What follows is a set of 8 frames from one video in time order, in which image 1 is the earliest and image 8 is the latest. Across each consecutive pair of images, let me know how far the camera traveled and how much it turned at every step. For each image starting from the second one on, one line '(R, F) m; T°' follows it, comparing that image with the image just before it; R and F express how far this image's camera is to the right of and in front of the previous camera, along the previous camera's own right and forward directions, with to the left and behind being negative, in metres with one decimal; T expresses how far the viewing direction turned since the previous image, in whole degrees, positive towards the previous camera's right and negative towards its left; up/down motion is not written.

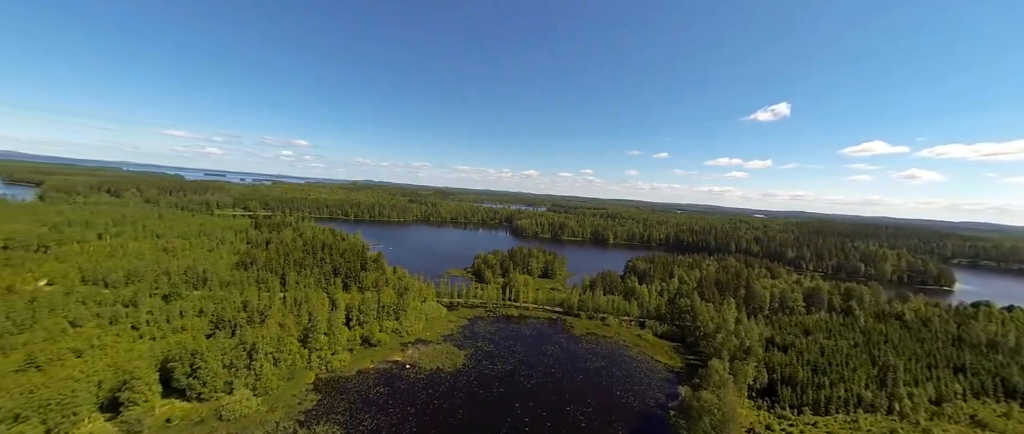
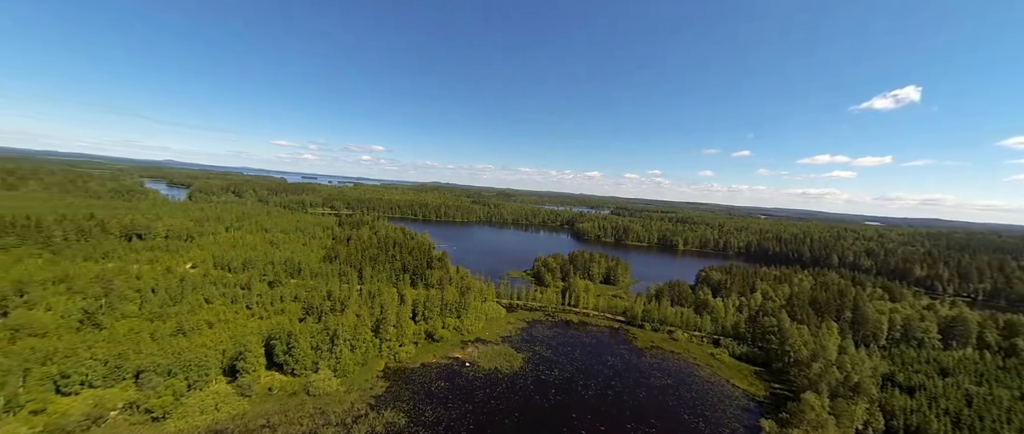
(-0.4, +0.7) m; -11°
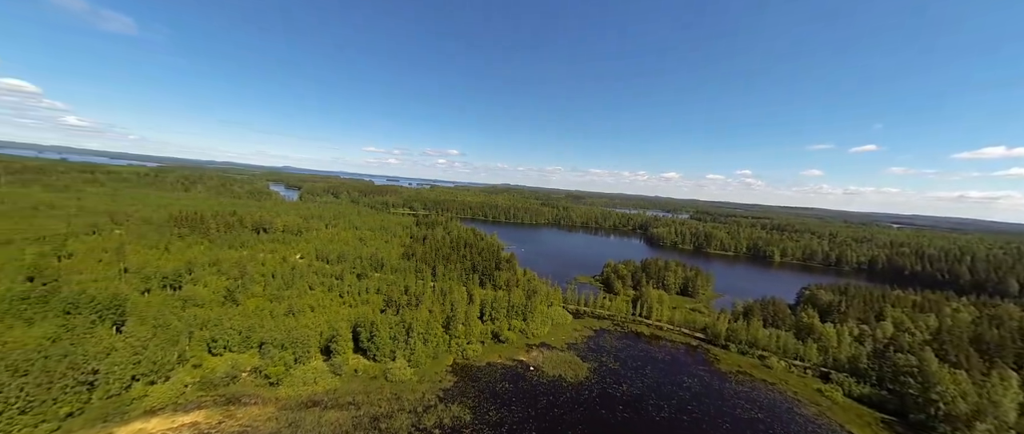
(-0.4, +0.7) m; -12°
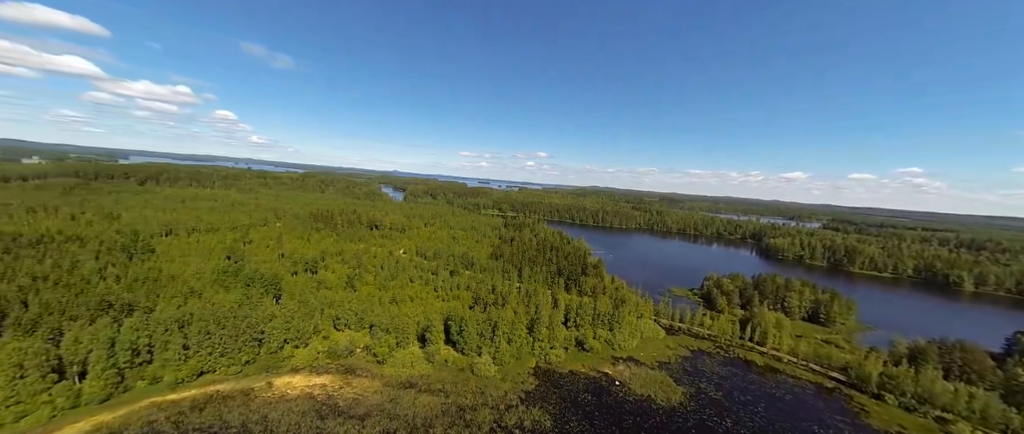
(-0.5, +0.5) m; -15°
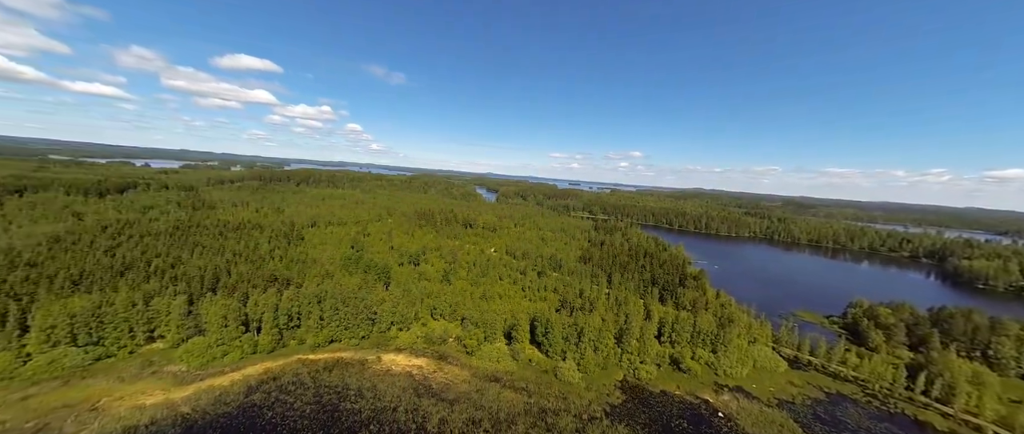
(-0.4, +0.2) m; -15°
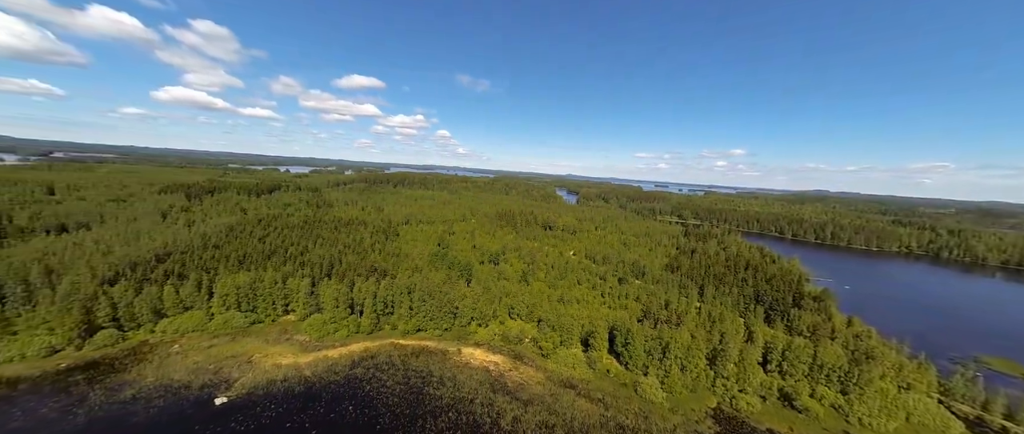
(-0.4, +0.2) m; -14°
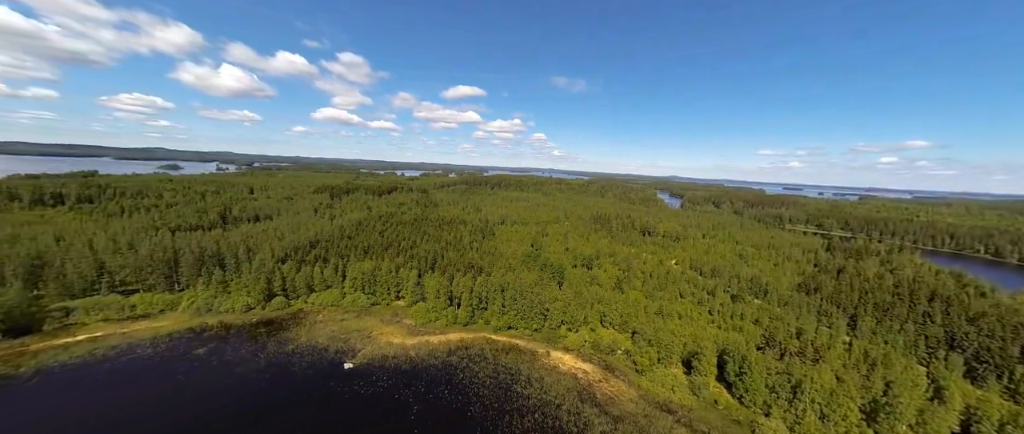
(-0.6, +0.2) m; -16°
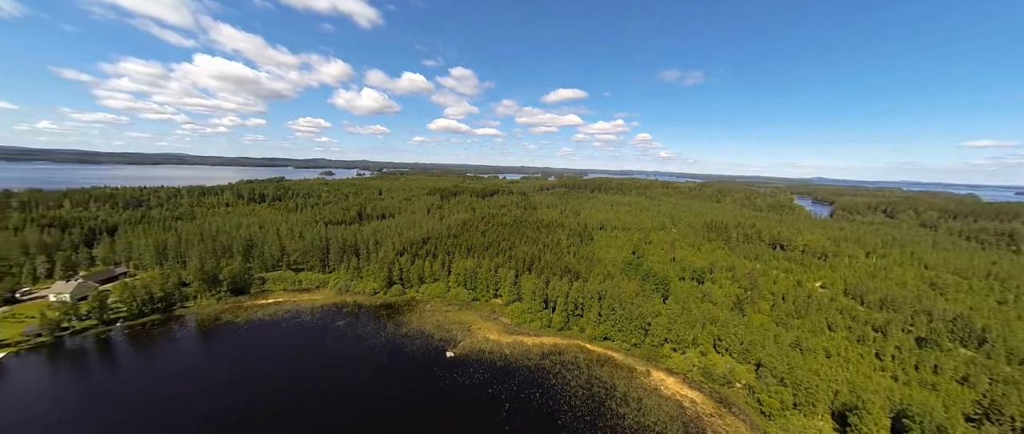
(-0.7, +0.3) m; -17°
